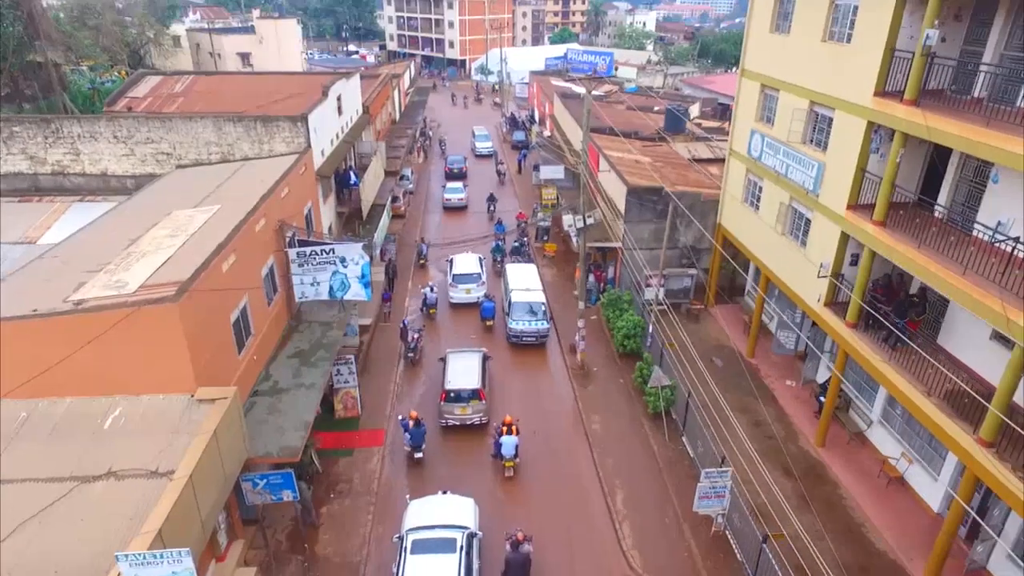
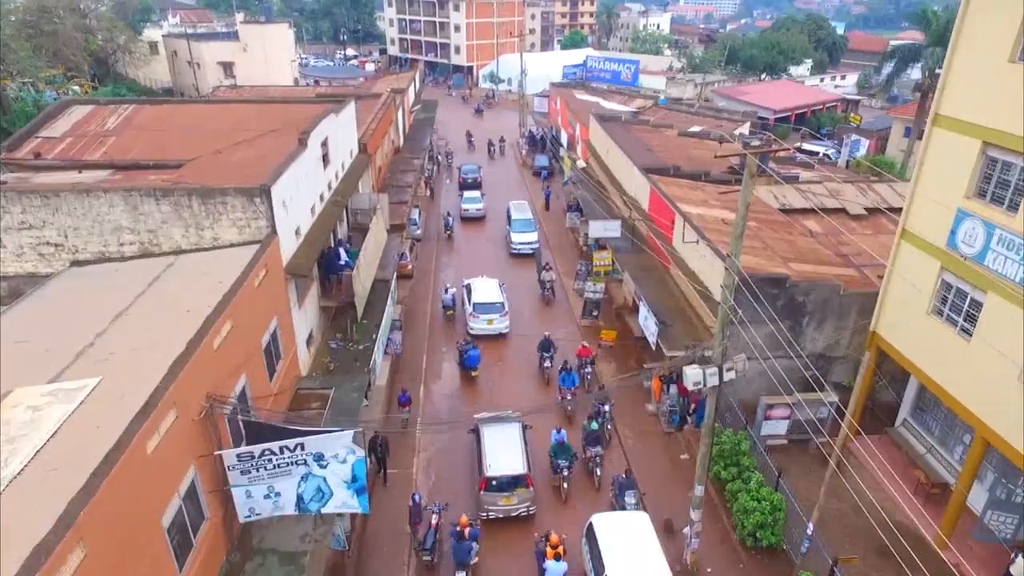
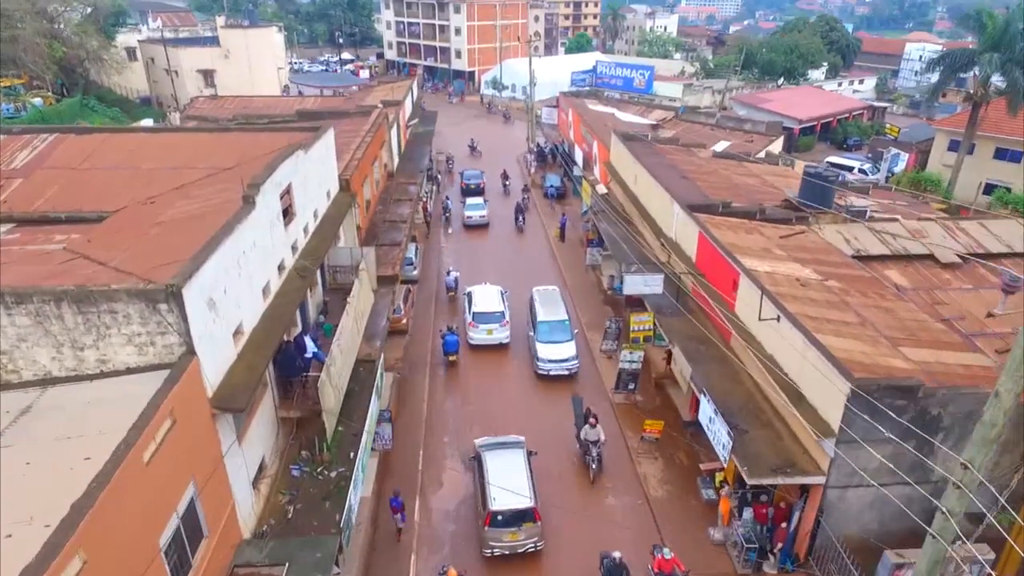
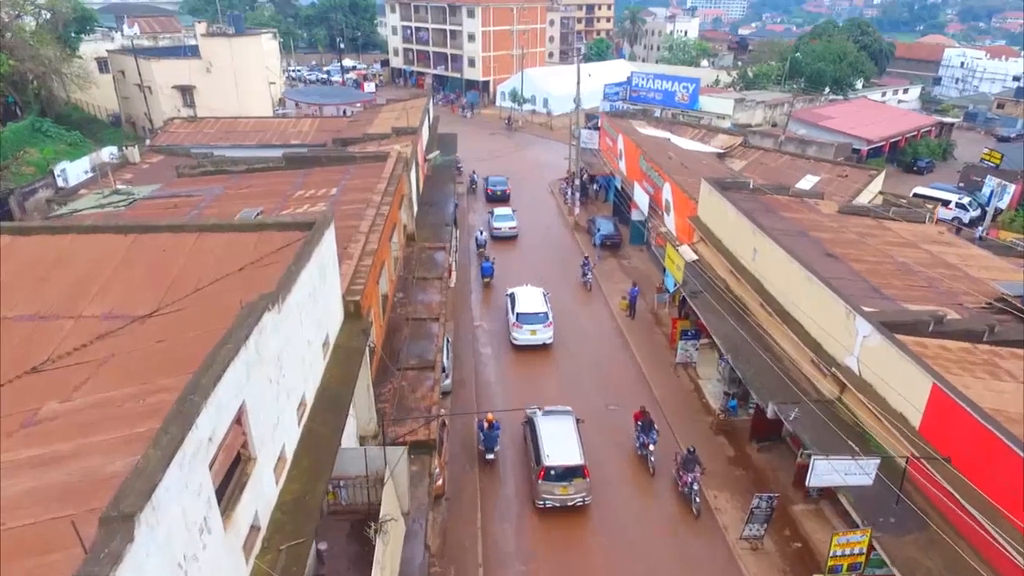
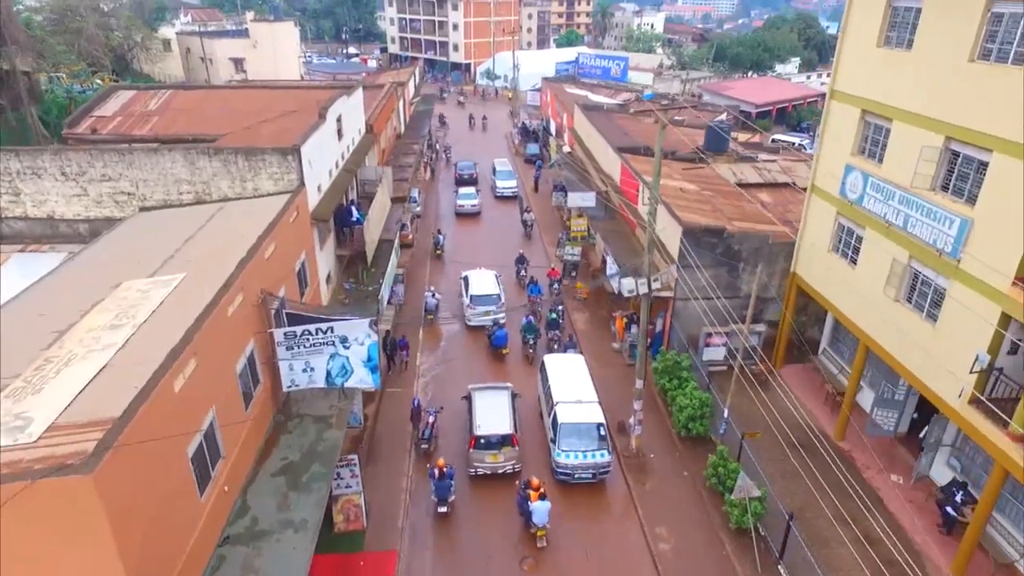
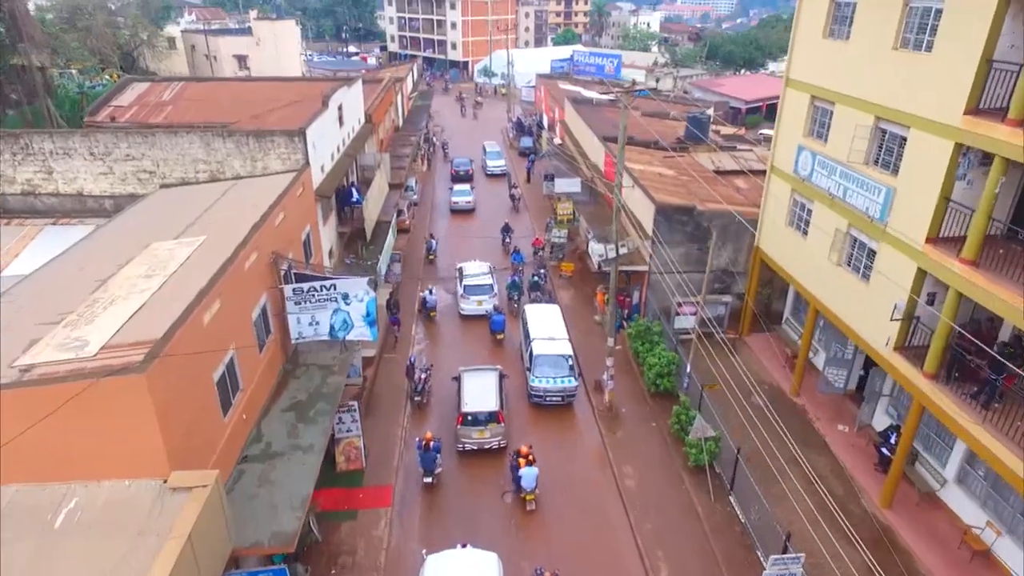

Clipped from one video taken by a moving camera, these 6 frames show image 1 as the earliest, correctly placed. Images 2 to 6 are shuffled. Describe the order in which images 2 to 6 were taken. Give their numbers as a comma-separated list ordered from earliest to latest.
6, 5, 2, 3, 4
